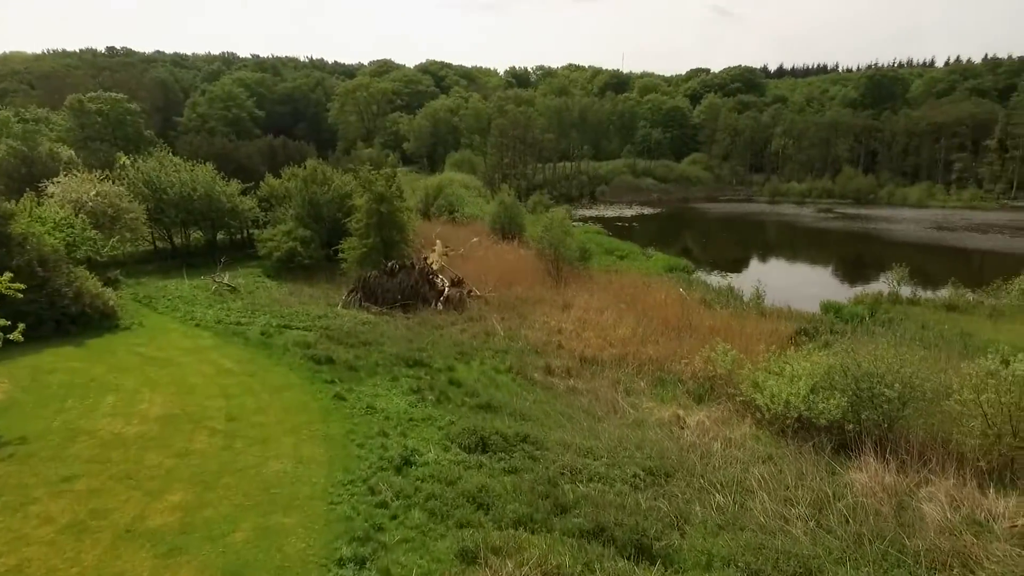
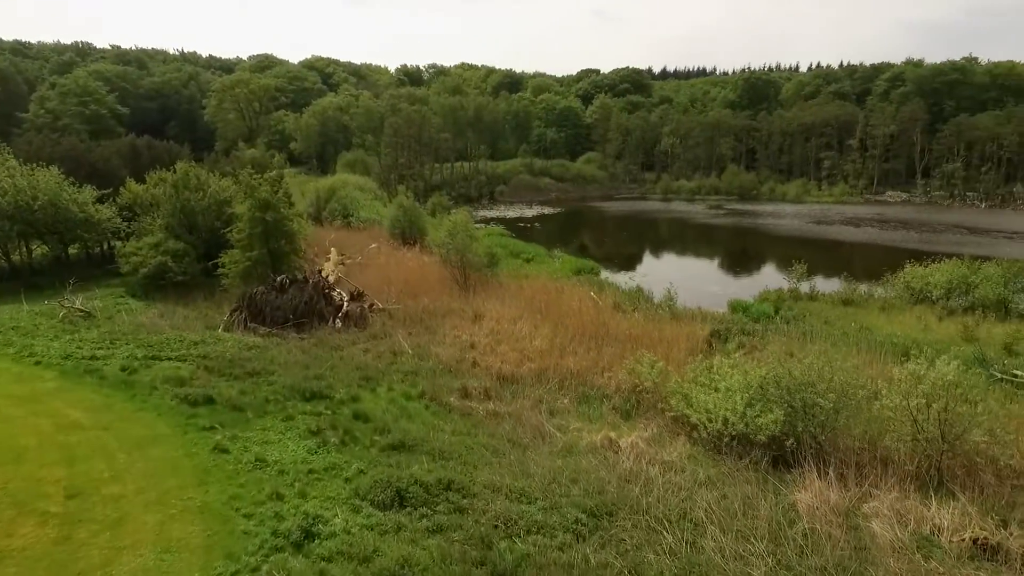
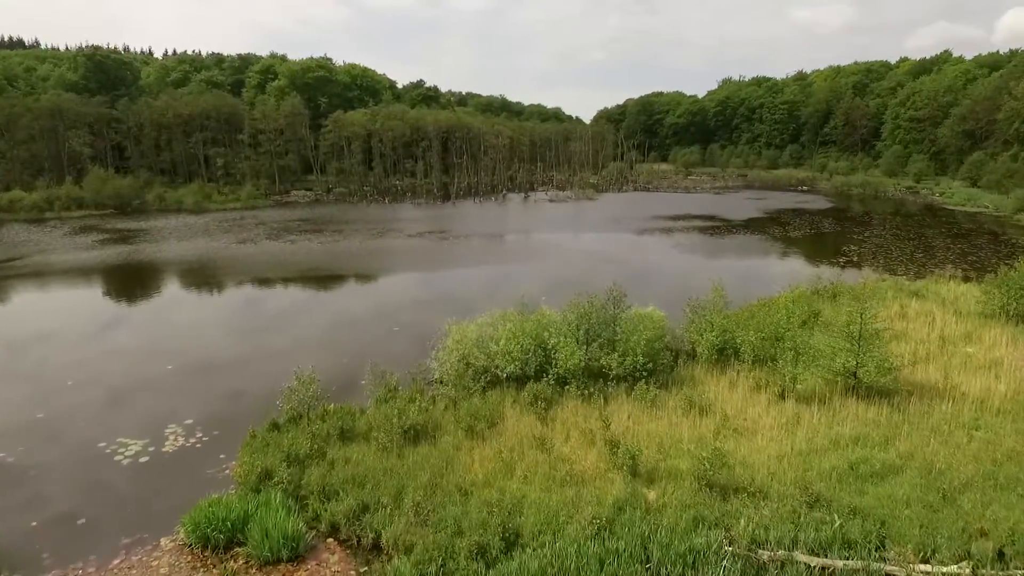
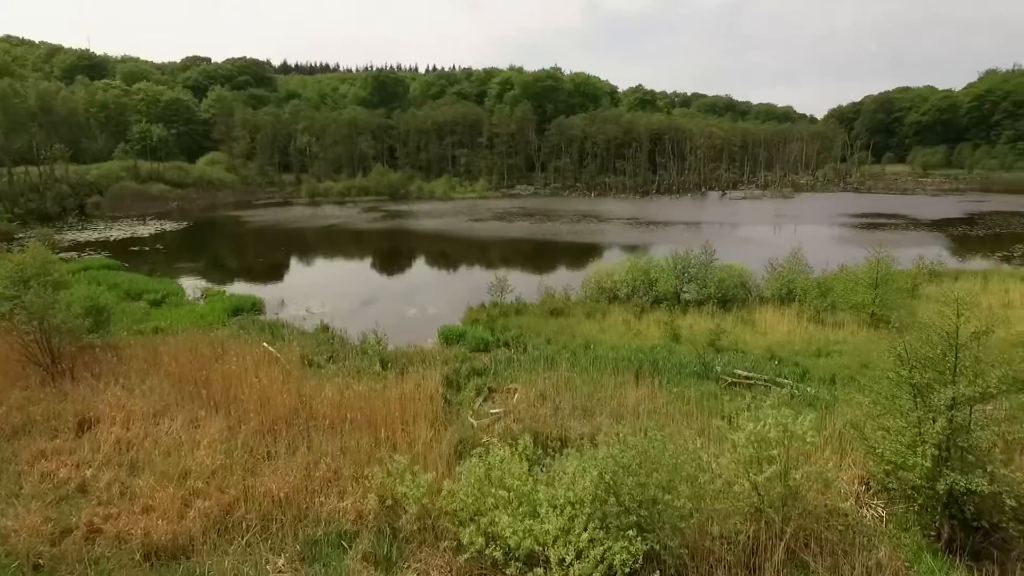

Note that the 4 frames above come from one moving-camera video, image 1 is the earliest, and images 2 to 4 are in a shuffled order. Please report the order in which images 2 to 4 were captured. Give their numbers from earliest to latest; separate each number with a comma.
2, 4, 3
